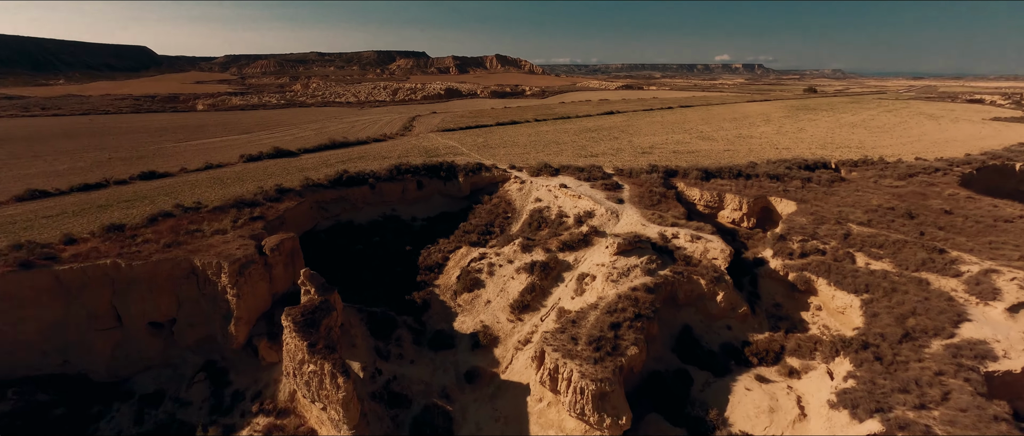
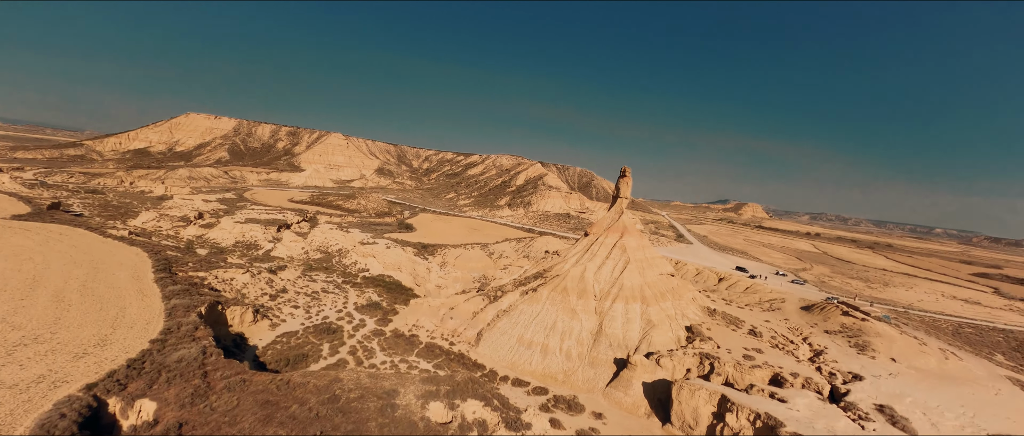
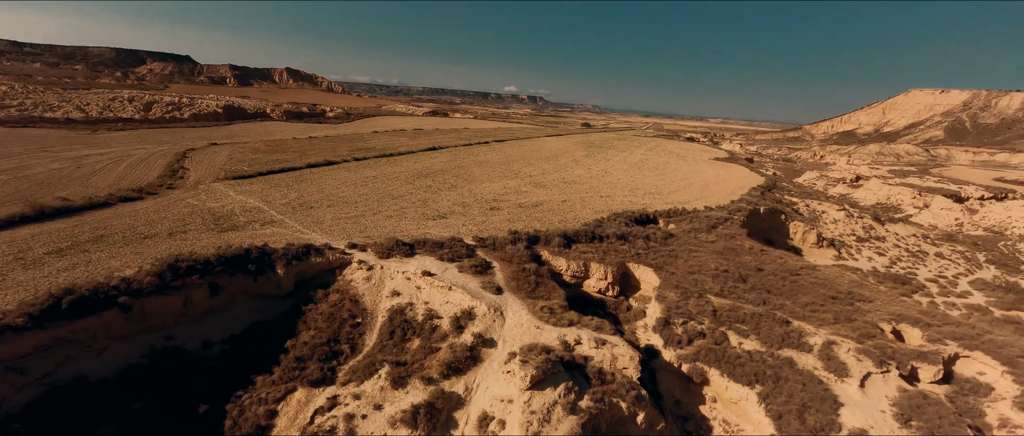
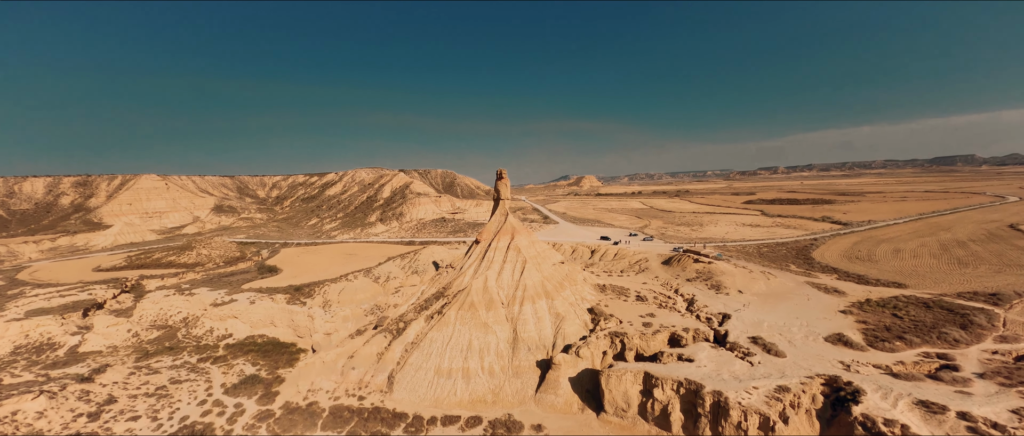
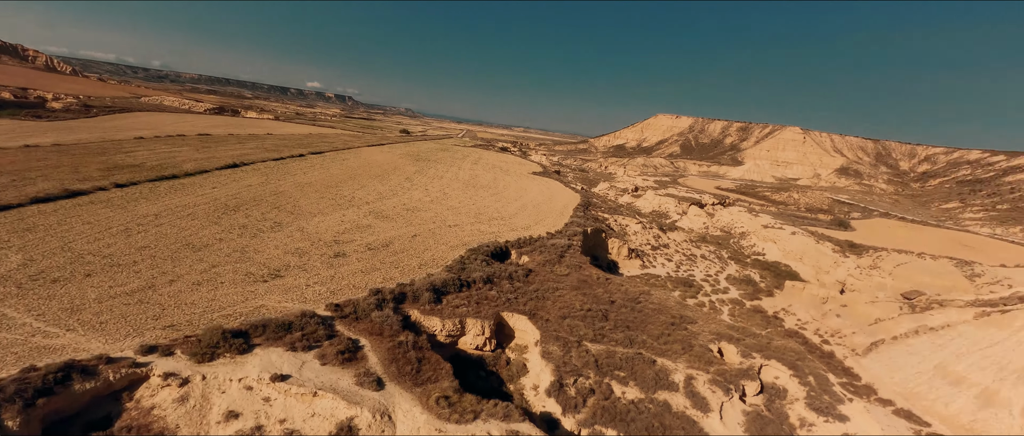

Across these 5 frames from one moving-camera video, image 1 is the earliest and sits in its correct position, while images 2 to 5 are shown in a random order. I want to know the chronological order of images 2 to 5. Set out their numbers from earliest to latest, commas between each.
3, 5, 2, 4
